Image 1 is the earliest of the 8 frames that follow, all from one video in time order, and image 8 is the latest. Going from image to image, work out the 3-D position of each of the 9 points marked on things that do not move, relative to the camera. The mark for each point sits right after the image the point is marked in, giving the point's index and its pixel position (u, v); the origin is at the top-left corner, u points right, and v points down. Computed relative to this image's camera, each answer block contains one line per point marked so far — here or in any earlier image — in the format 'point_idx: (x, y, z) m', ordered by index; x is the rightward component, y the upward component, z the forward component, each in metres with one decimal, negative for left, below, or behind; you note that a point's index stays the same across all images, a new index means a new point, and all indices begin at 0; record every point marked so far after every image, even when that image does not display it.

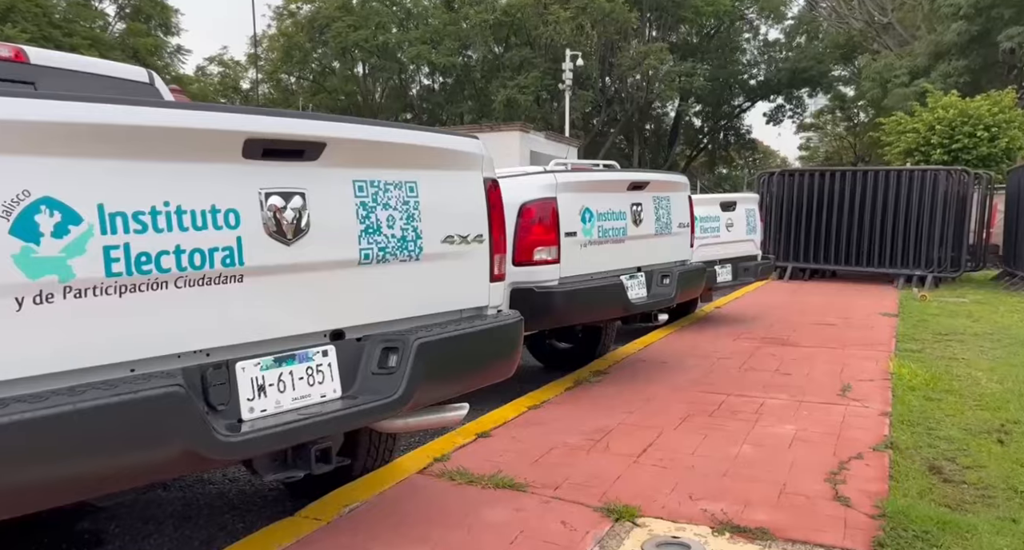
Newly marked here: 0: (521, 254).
0: (+0.1, +0.1, +4.9) m
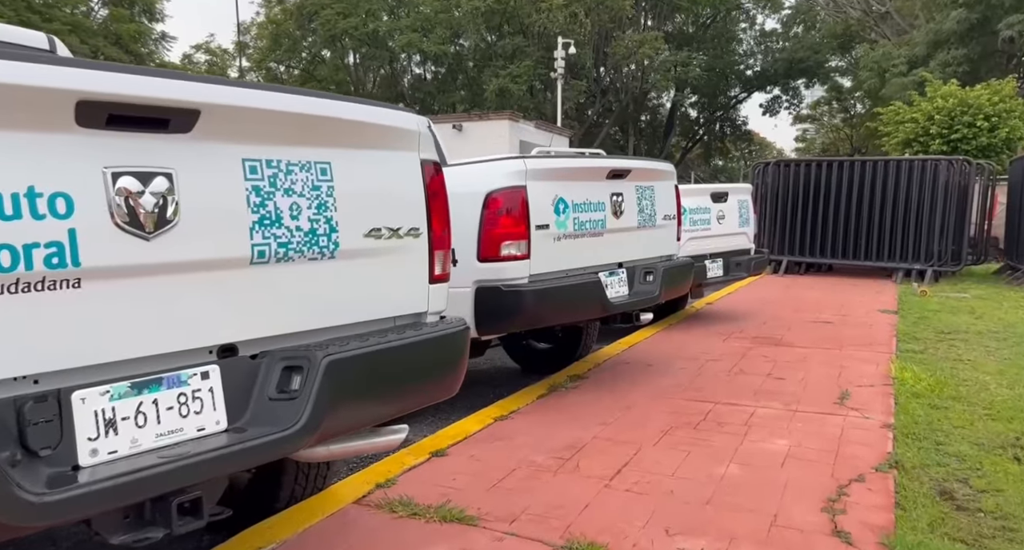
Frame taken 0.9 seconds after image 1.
0: (-0.1, +0.1, +4.4) m
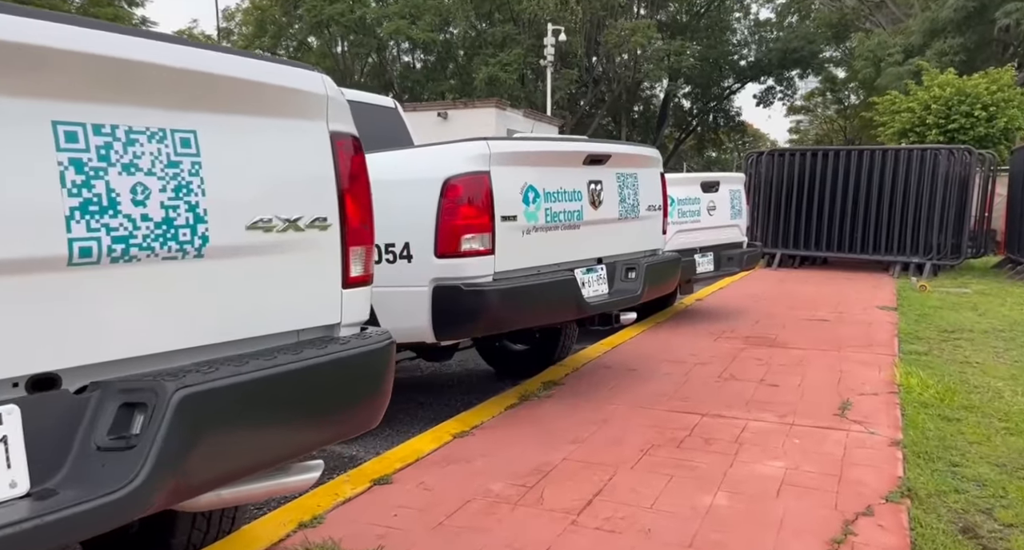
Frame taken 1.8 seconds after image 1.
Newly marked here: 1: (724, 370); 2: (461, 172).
0: (-0.3, +0.1, +3.9) m
1: (+1.5, -0.7, +5.6) m
2: (-0.2, +0.5, +3.9) m
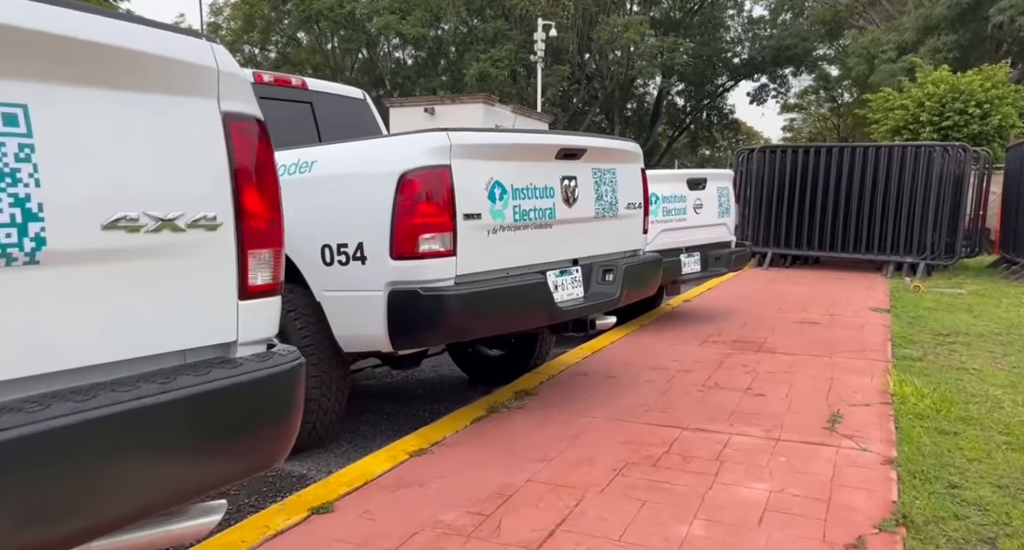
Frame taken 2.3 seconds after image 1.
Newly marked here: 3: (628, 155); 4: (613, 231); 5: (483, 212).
0: (-0.5, +0.1, +3.6) m
1: (+1.3, -0.7, +5.3) m
2: (-0.4, +0.5, +3.6) m
3: (+0.7, +0.7, +5.0) m
4: (+0.6, +0.3, +4.9) m
5: (-0.1, +0.3, +3.8) m
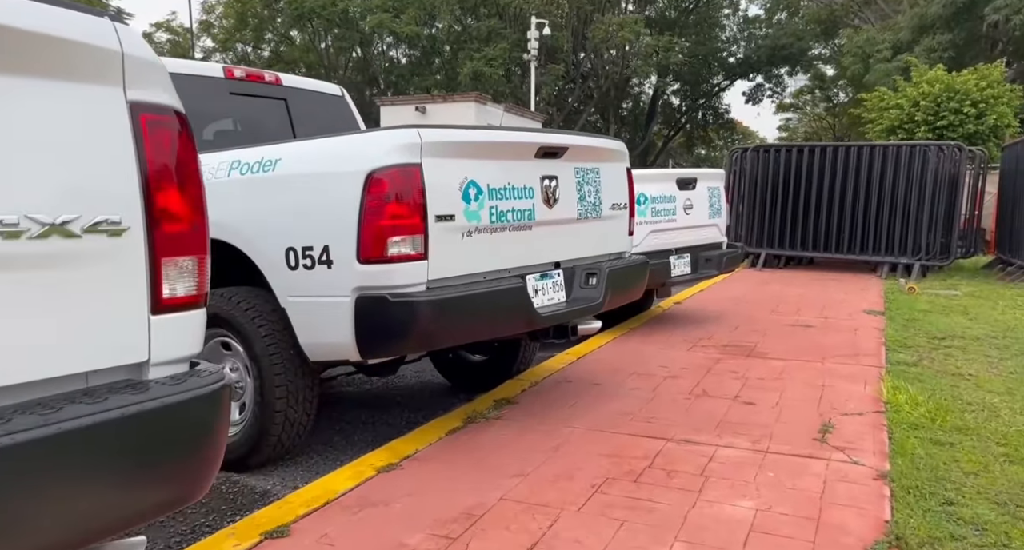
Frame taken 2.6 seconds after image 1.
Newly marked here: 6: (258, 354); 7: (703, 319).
0: (-0.6, +0.1, +3.4) m
1: (+1.2, -0.7, +5.1) m
2: (-0.5, +0.5, +3.4) m
3: (+0.6, +0.7, +4.8) m
4: (+0.5, +0.2, +4.7) m
5: (-0.2, +0.3, +3.7) m
6: (-1.1, -0.4, +3.6) m
7: (+1.8, -0.4, +7.7) m
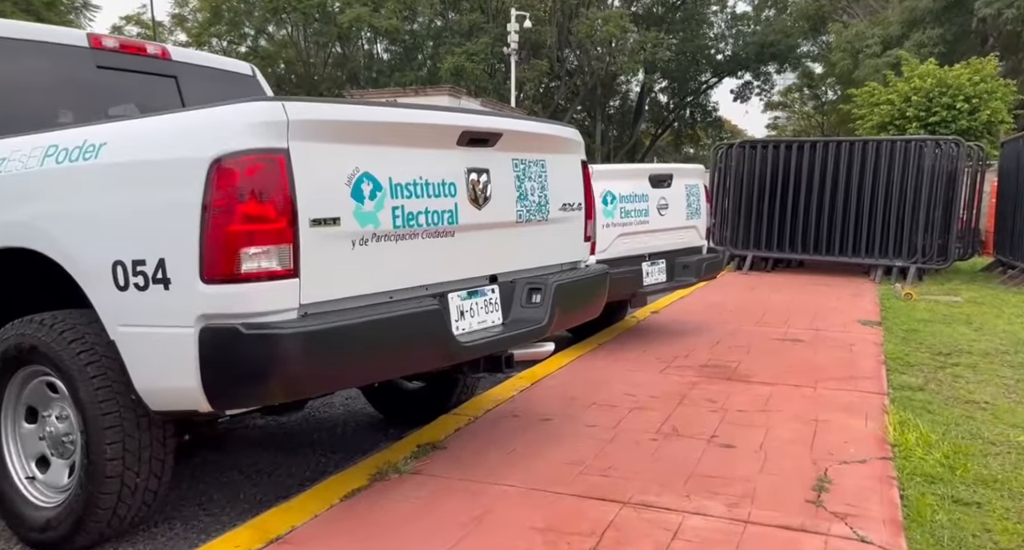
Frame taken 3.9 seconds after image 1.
0: (-0.9, 0.0, +2.5) m
1: (+0.8, -0.8, +4.3) m
2: (-0.8, +0.4, +2.5) m
3: (+0.2, +0.6, +4.0) m
4: (+0.1, +0.2, +3.9) m
5: (-0.6, +0.2, +2.8) m
6: (-1.5, -0.4, +2.8) m
7: (+1.4, -0.5, +6.9) m
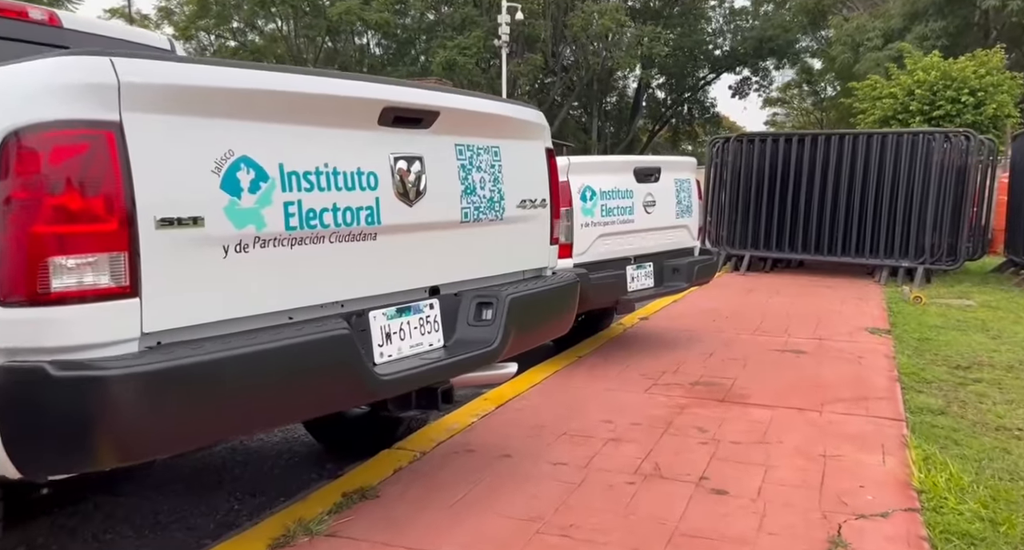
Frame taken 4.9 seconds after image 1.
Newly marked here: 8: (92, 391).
0: (-1.1, 0.0, +1.8) m
1: (+0.6, -0.8, +3.6) m
2: (-1.1, +0.3, +1.9) m
3: (0.0, +0.6, +3.3) m
4: (-0.1, +0.1, +3.2) m
5: (-0.8, +0.2, +2.1) m
6: (-1.7, -0.5, +2.1) m
7: (+1.2, -0.5, +6.2) m
8: (-0.9, -0.3, +1.9) m
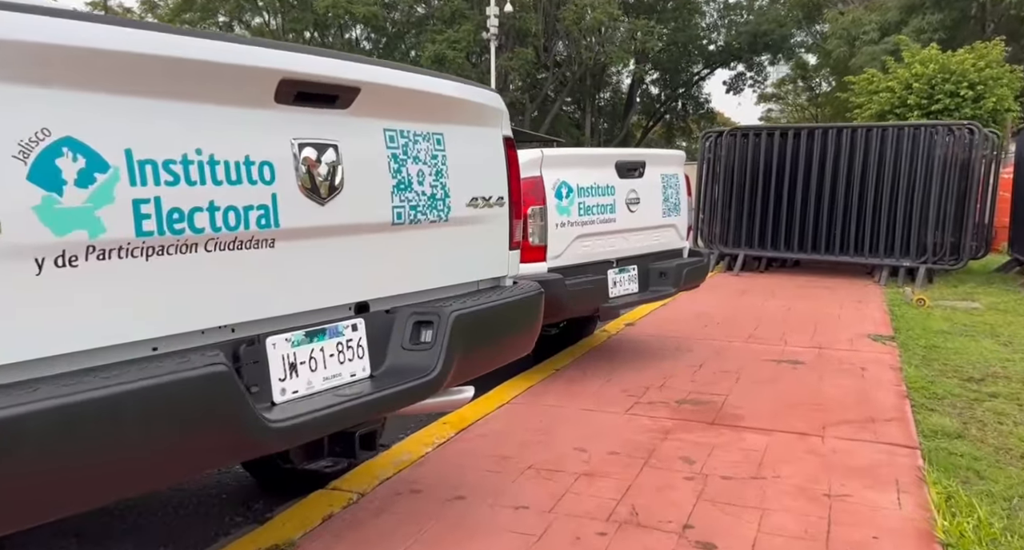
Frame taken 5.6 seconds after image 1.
0: (-1.3, -0.1, +1.3) m
1: (+0.4, -0.8, +3.1) m
2: (-1.2, +0.3, +1.3) m
3: (-0.1, +0.6, +2.8) m
4: (-0.2, +0.1, +2.7) m
5: (-1.0, +0.1, +1.6) m
6: (-1.8, -0.5, +1.6) m
7: (+1.0, -0.5, +5.7) m
8: (-1.1, -0.3, +1.3) m
